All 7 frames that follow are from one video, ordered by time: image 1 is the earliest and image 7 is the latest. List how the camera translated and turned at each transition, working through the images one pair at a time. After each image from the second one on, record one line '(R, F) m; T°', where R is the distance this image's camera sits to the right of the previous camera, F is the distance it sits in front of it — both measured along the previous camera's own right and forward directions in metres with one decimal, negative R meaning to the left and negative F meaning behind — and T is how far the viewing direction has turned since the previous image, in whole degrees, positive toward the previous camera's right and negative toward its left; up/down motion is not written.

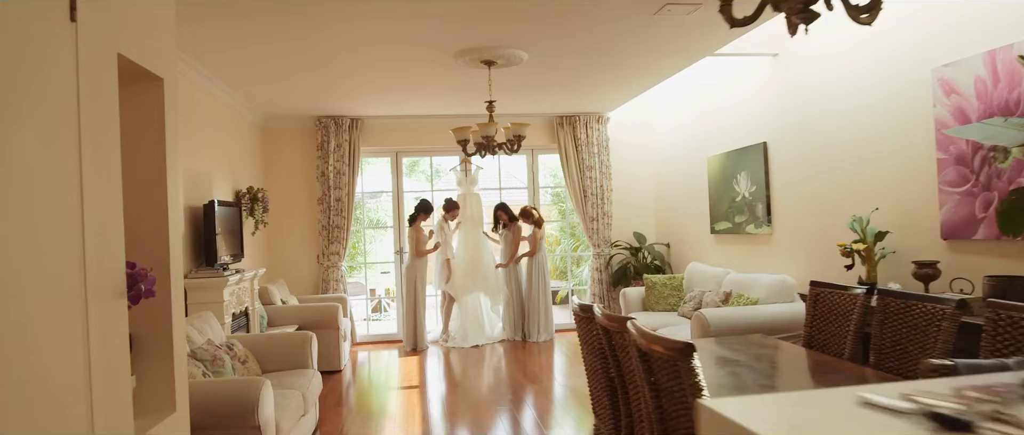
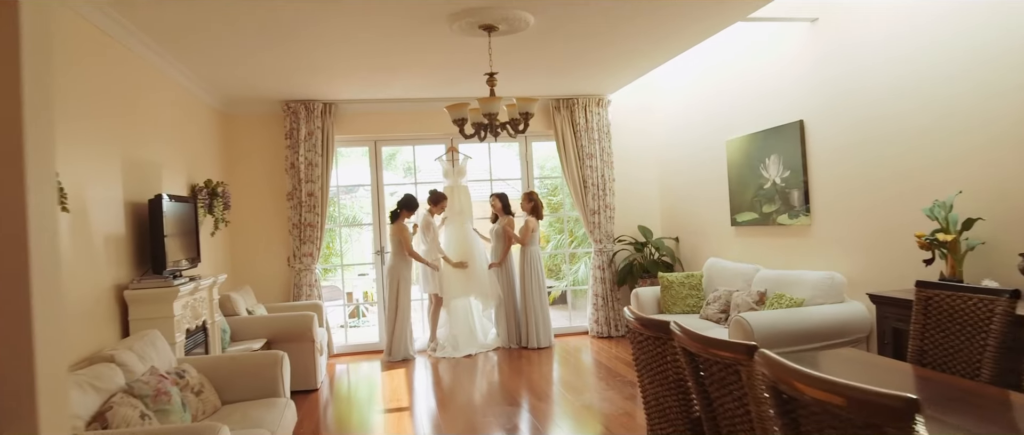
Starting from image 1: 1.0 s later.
(-0.2, +0.6) m; +2°
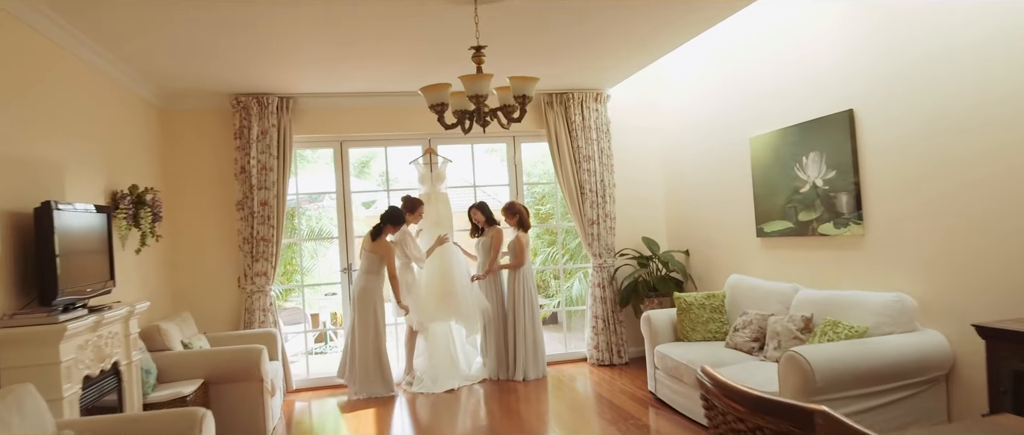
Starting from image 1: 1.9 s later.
(-0.1, +0.7) m; +2°
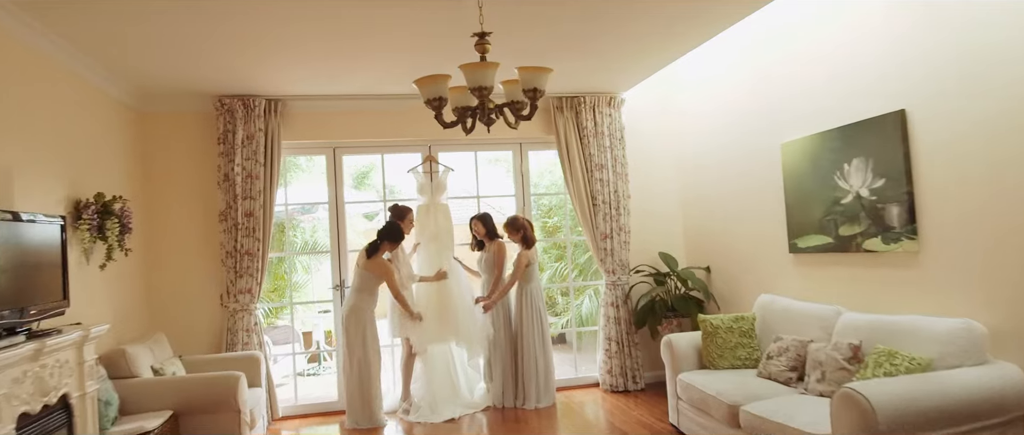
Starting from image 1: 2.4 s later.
(0.0, +0.4) m; 0°
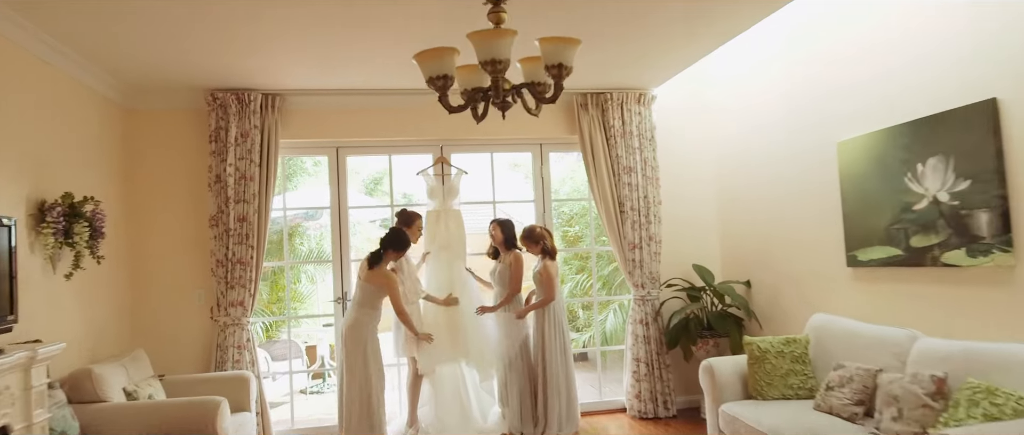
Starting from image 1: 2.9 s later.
(0.0, +0.4) m; -1°
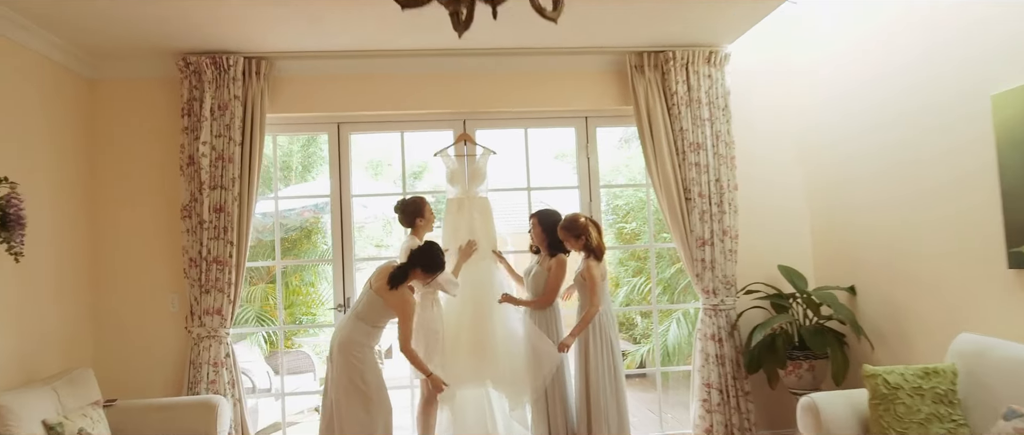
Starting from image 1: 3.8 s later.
(+0.1, +0.8) m; -5°
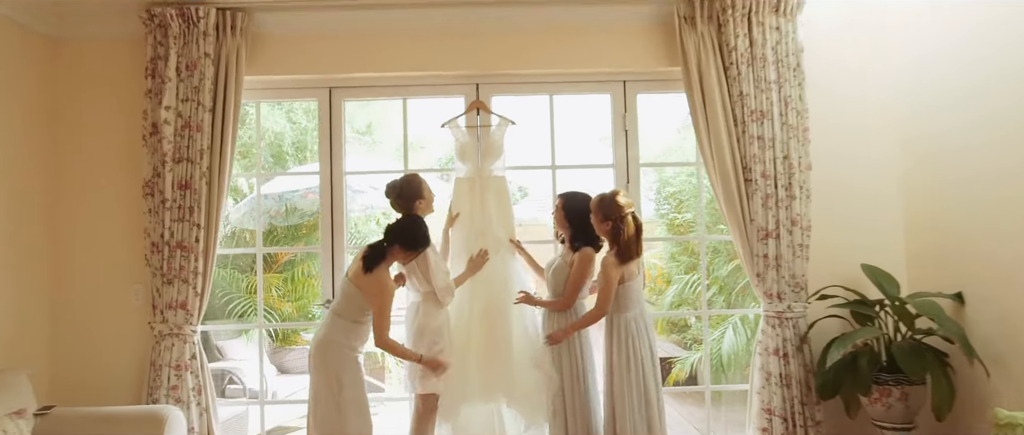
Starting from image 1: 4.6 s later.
(+0.2, +0.6) m; -5°
